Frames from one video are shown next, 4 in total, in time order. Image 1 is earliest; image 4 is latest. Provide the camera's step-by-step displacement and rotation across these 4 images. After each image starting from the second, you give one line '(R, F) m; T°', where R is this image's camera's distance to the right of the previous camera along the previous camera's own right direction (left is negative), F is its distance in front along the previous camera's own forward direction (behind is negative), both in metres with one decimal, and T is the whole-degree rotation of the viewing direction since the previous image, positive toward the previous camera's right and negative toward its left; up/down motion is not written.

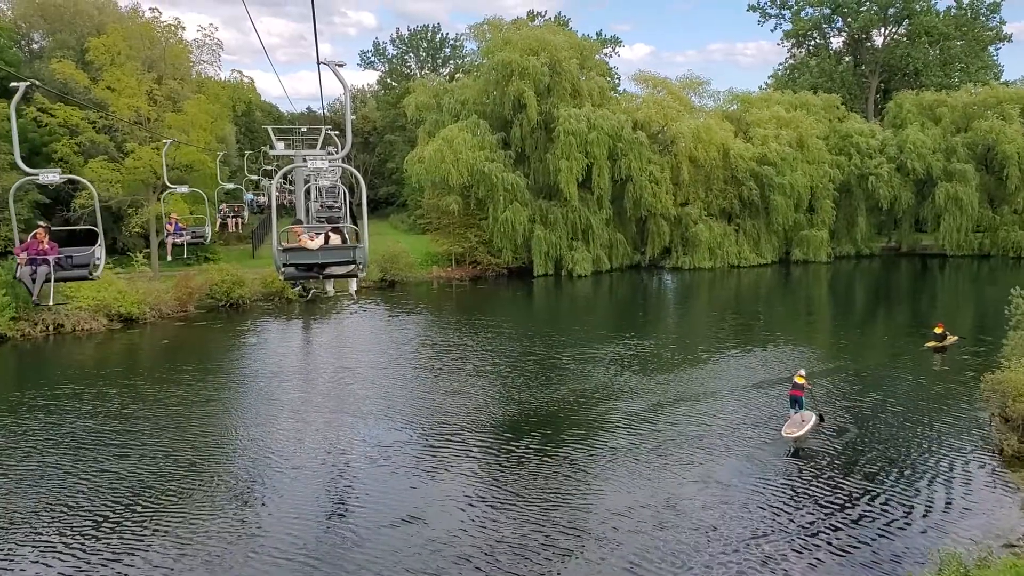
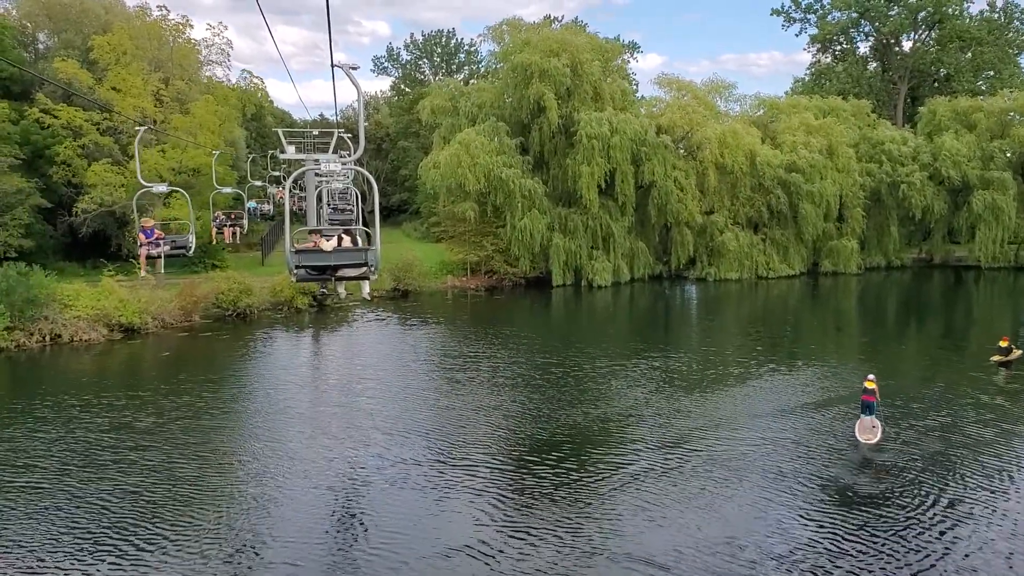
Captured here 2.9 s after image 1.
(-0.3, +1.0) m; -1°
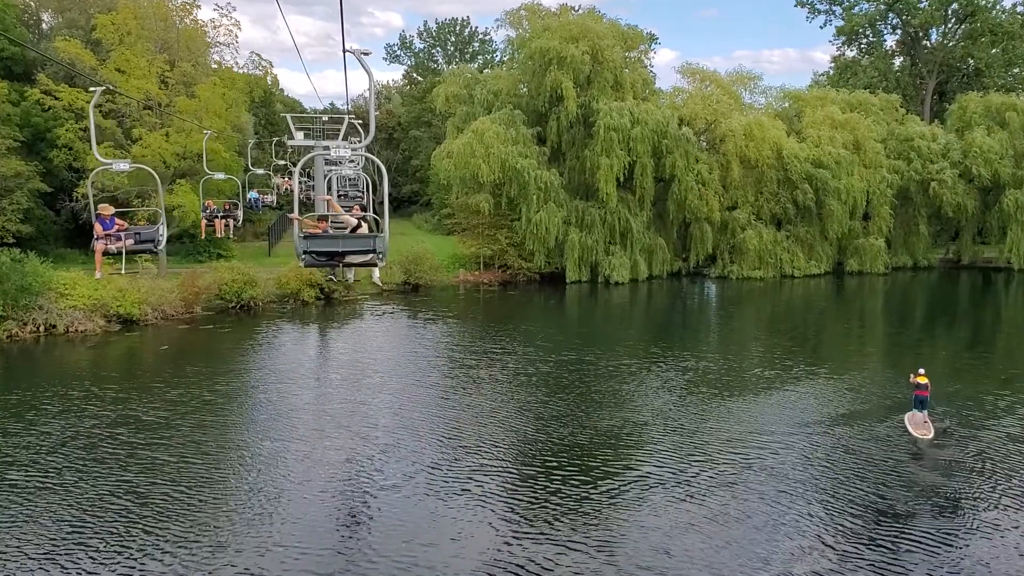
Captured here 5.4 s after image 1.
(-0.2, +0.9) m; -1°
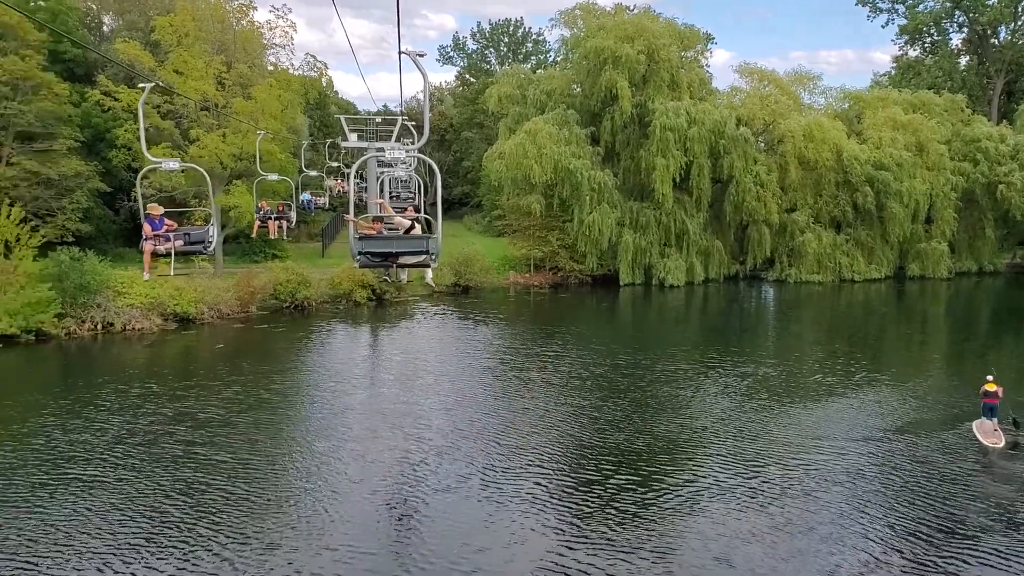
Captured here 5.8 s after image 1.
(-0.2, +0.3) m; -3°
